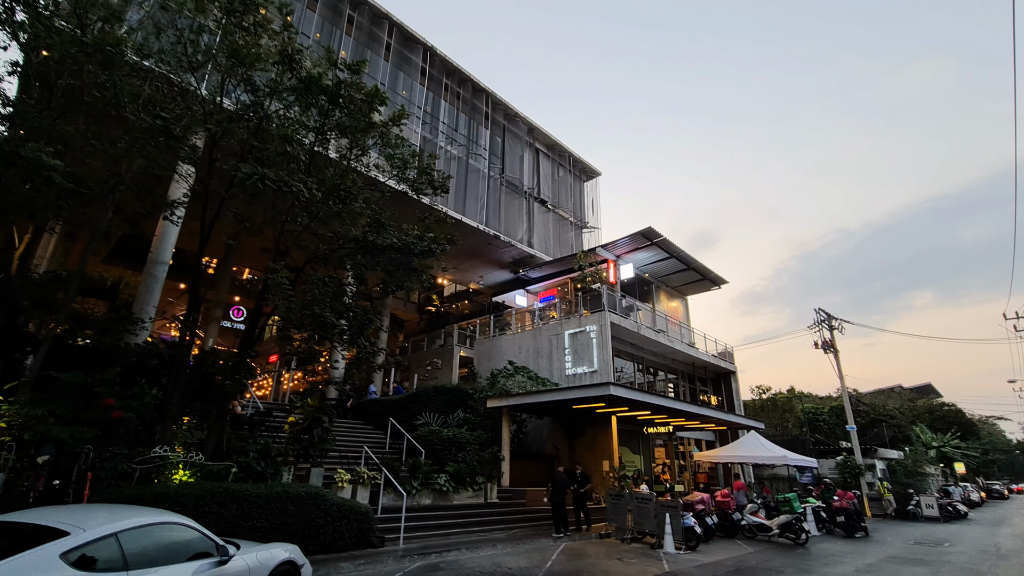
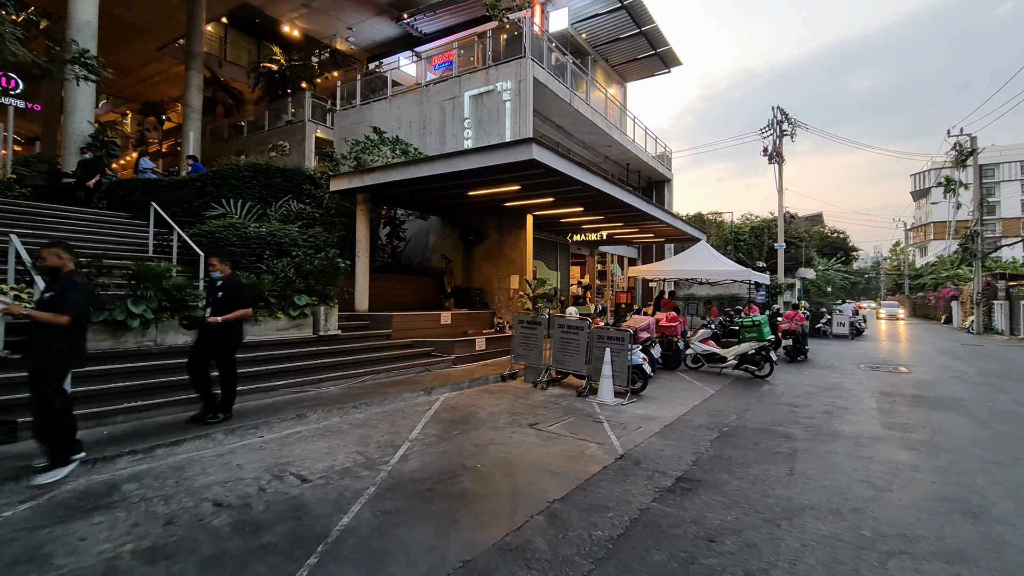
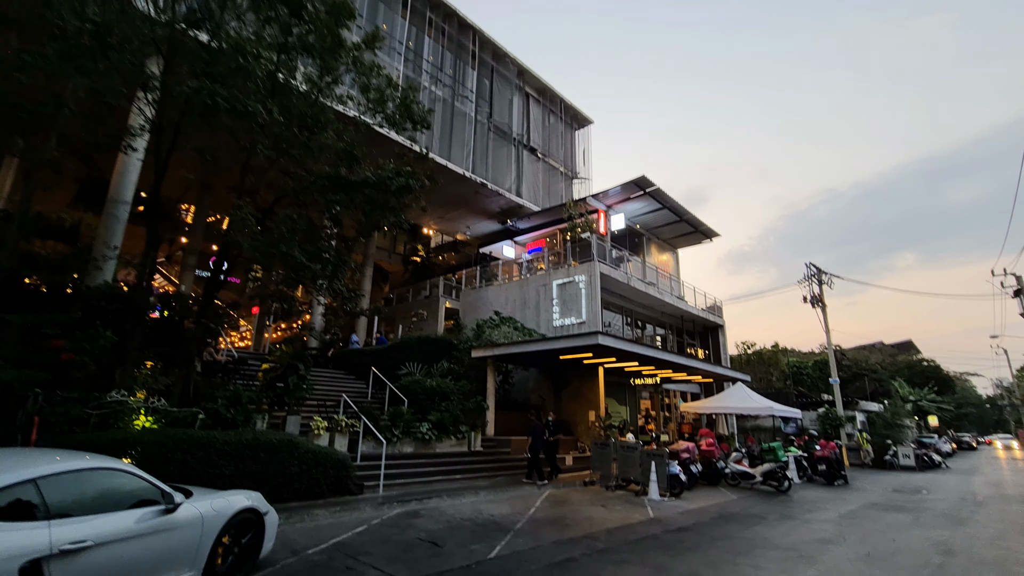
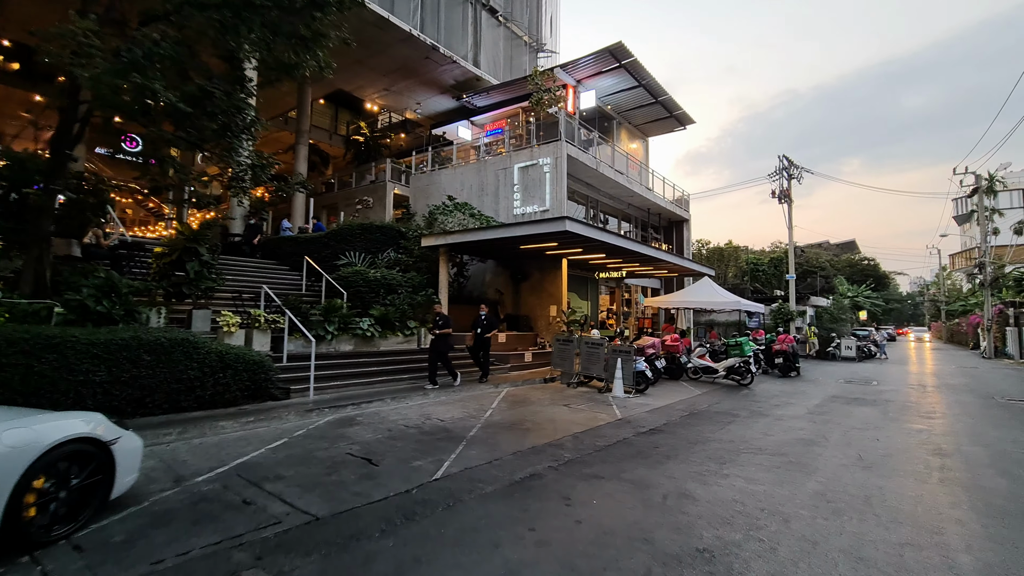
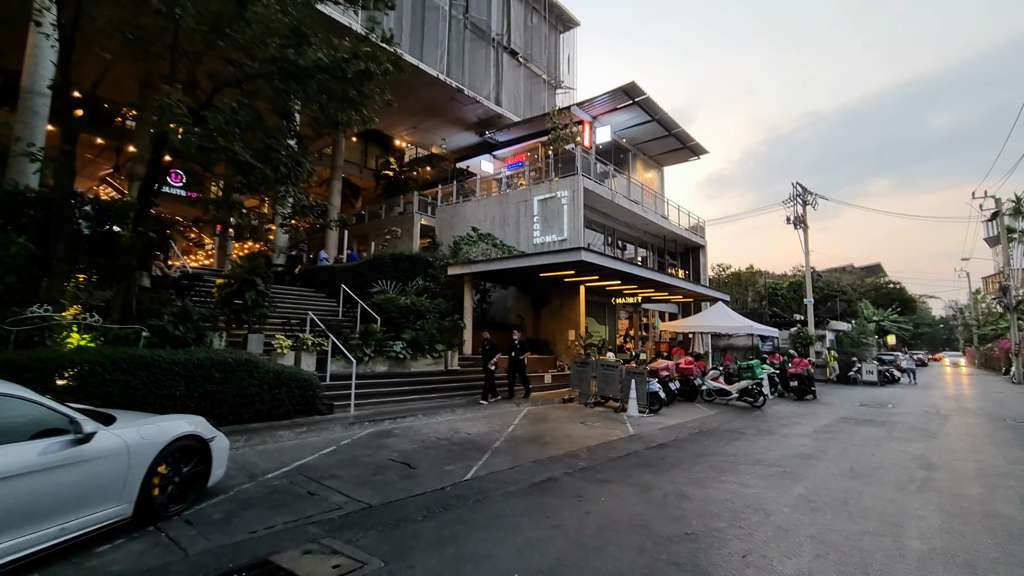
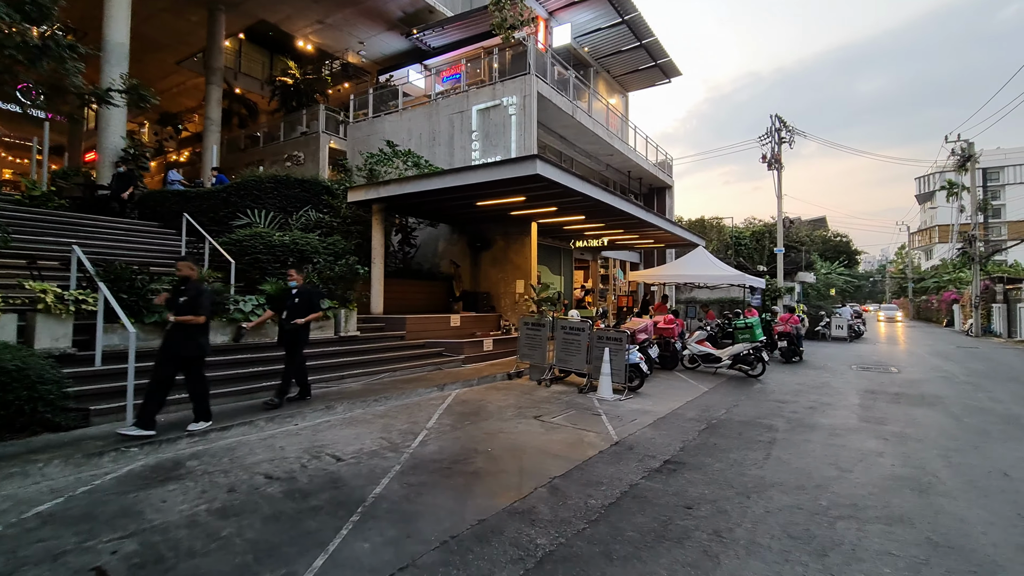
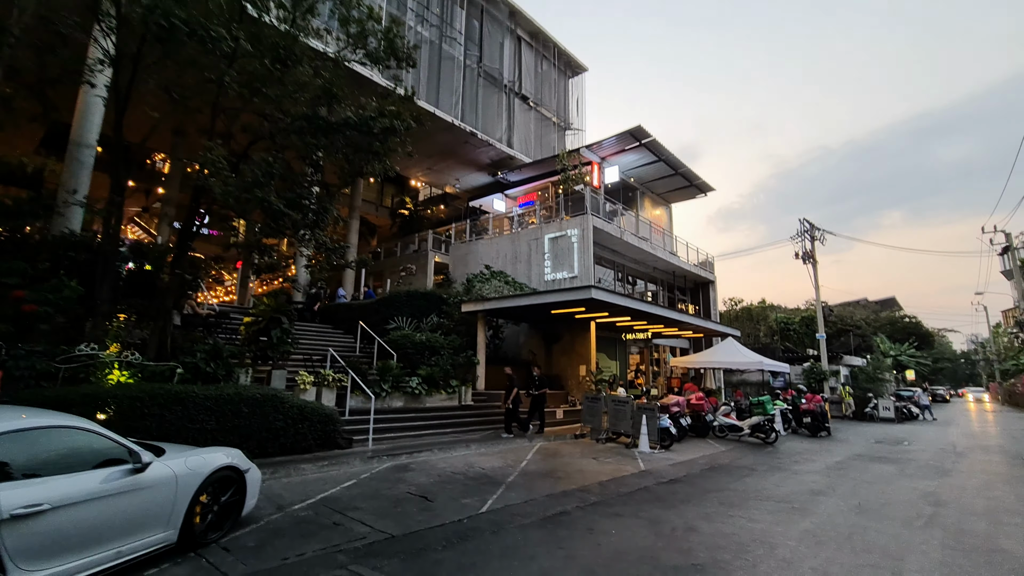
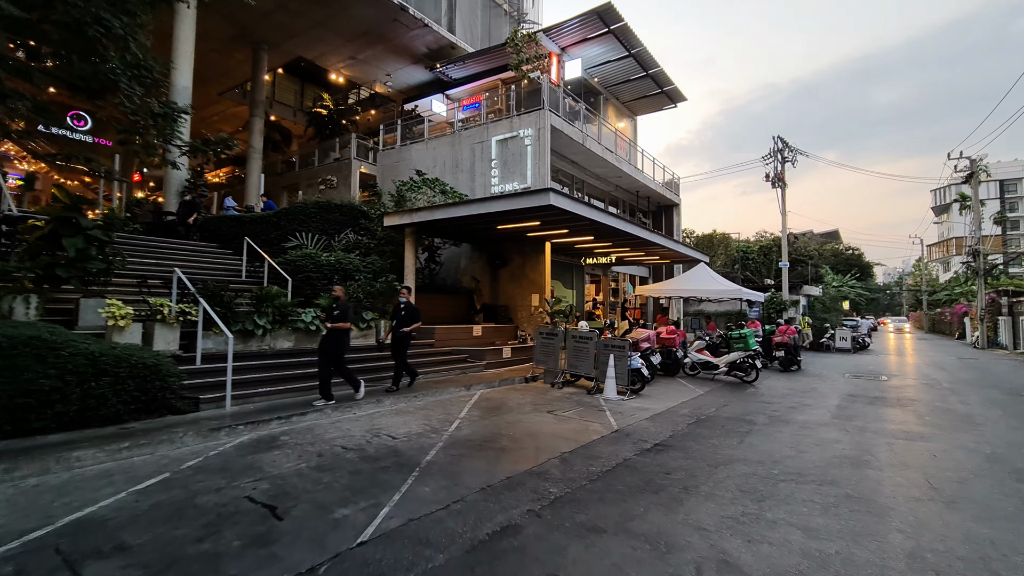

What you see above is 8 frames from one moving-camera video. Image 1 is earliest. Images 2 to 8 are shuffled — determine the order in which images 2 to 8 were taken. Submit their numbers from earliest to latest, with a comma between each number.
3, 7, 5, 4, 8, 6, 2
